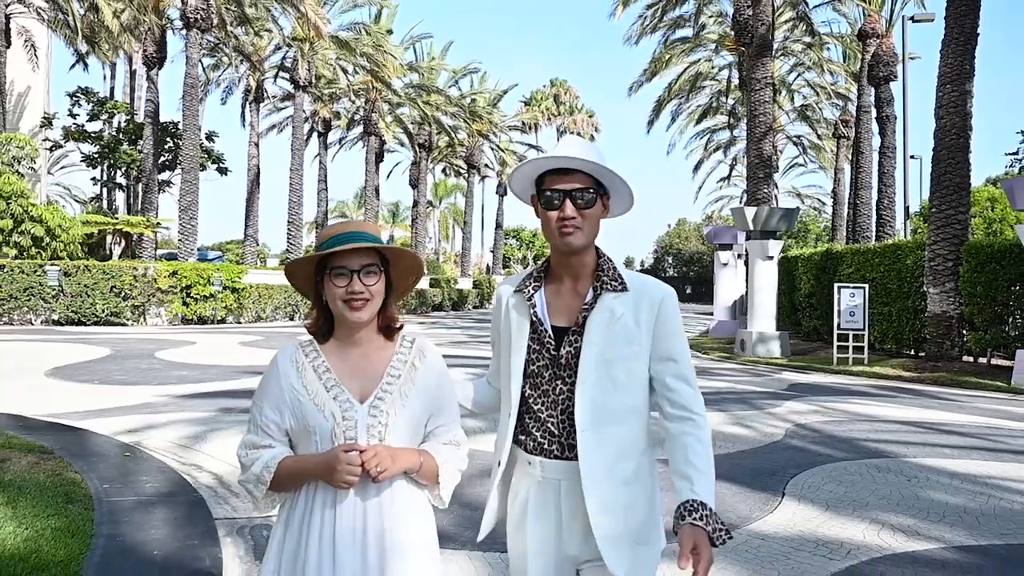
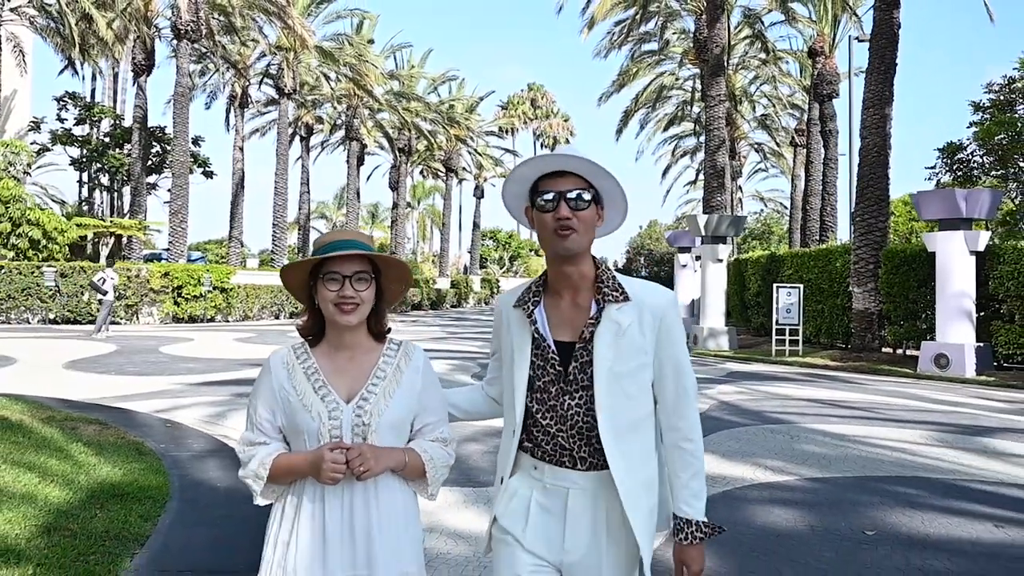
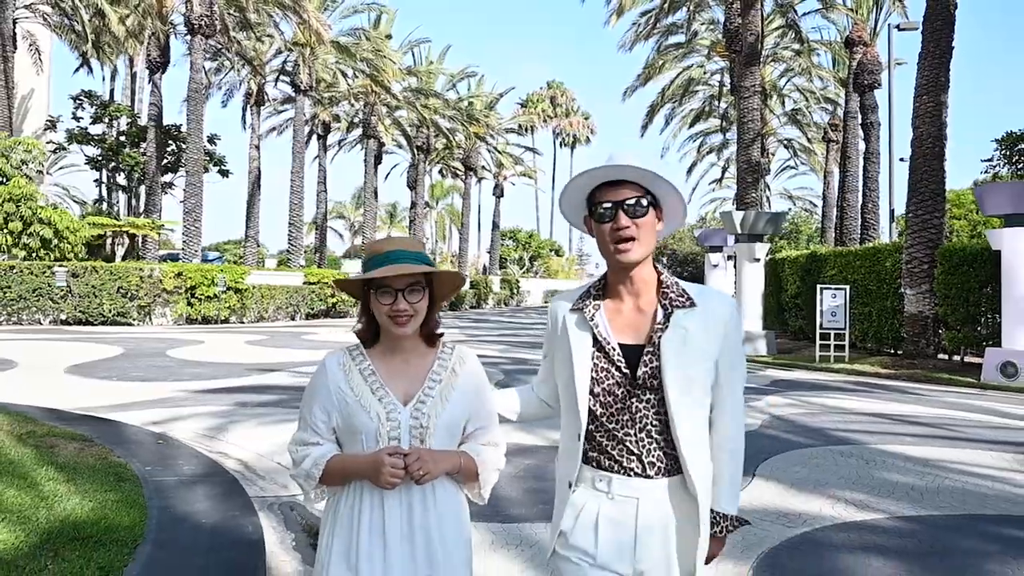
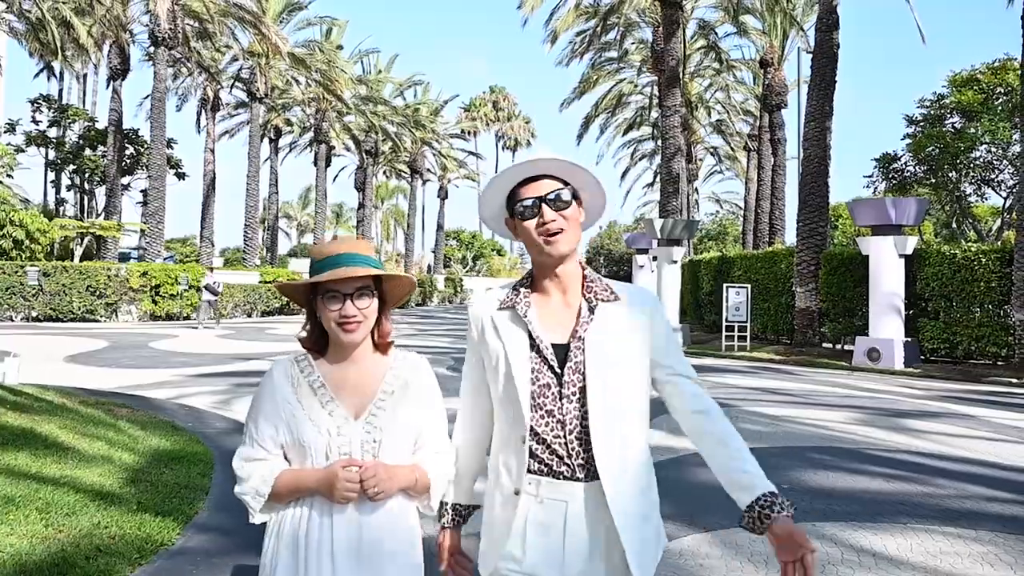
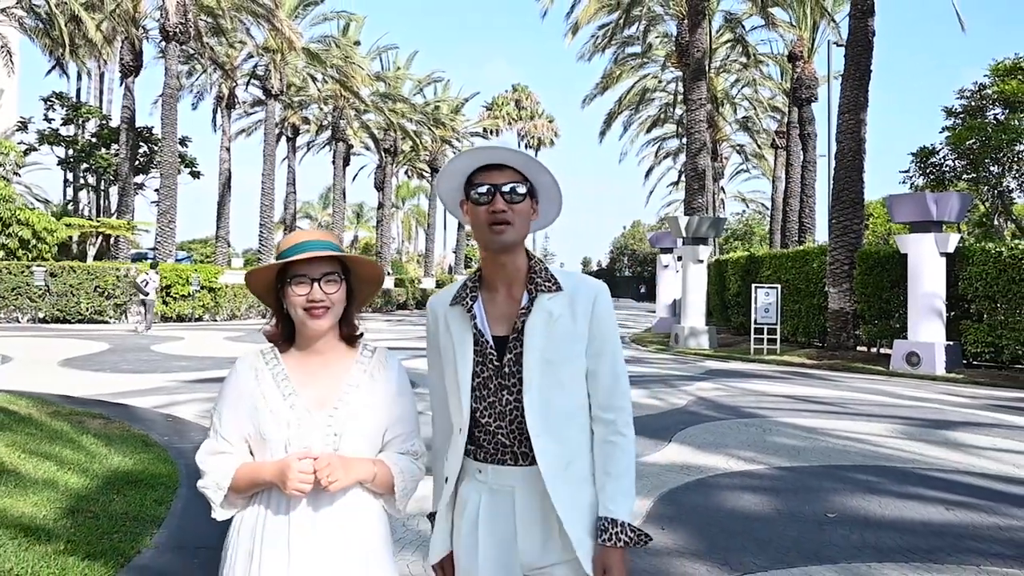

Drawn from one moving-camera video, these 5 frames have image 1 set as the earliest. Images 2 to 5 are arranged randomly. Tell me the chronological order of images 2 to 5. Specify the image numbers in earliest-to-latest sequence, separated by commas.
3, 2, 5, 4
